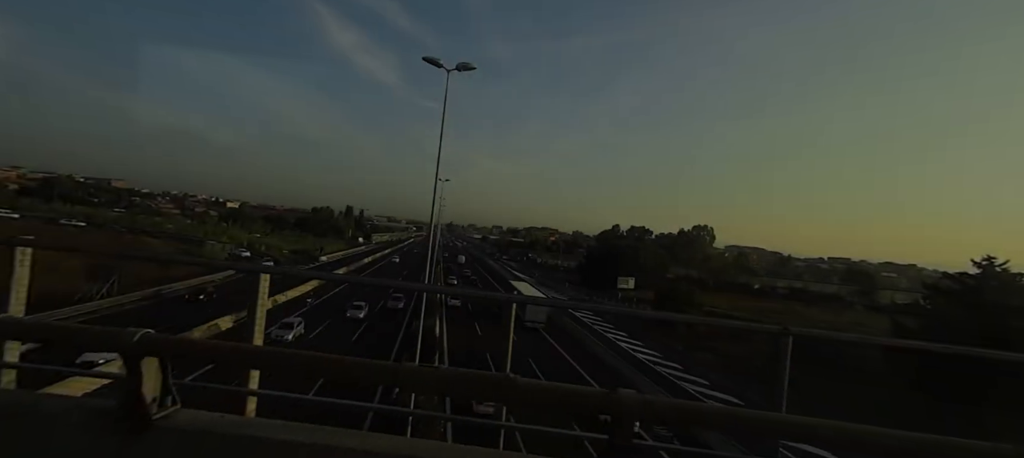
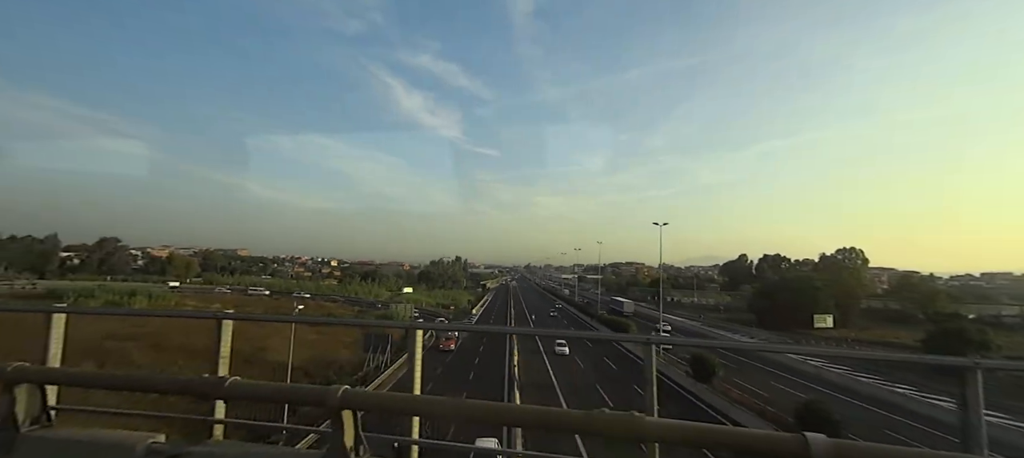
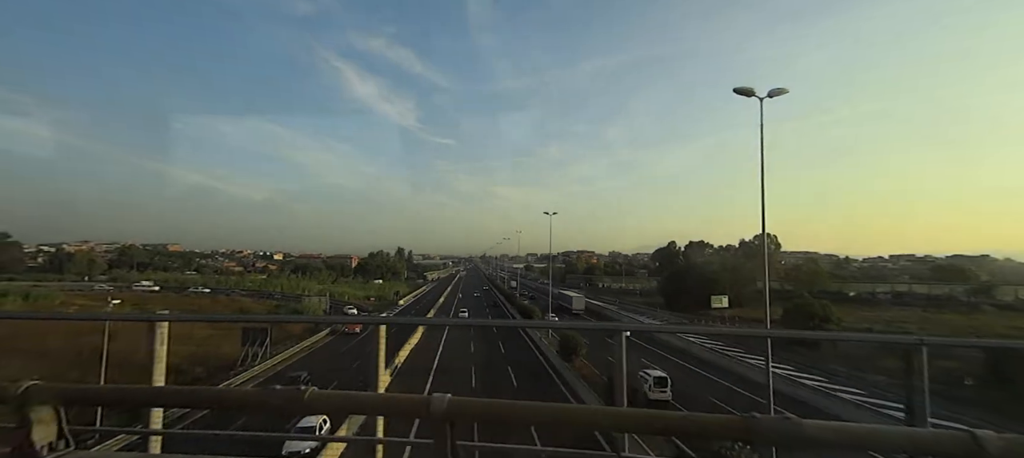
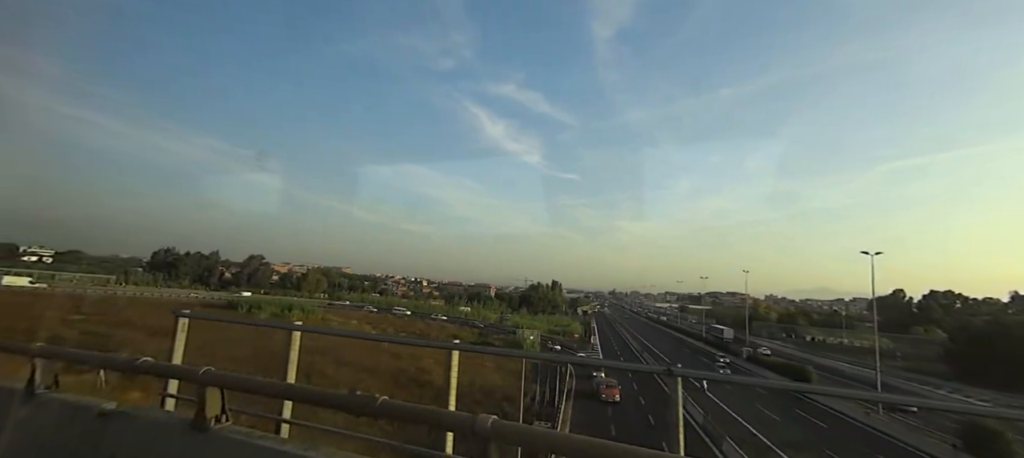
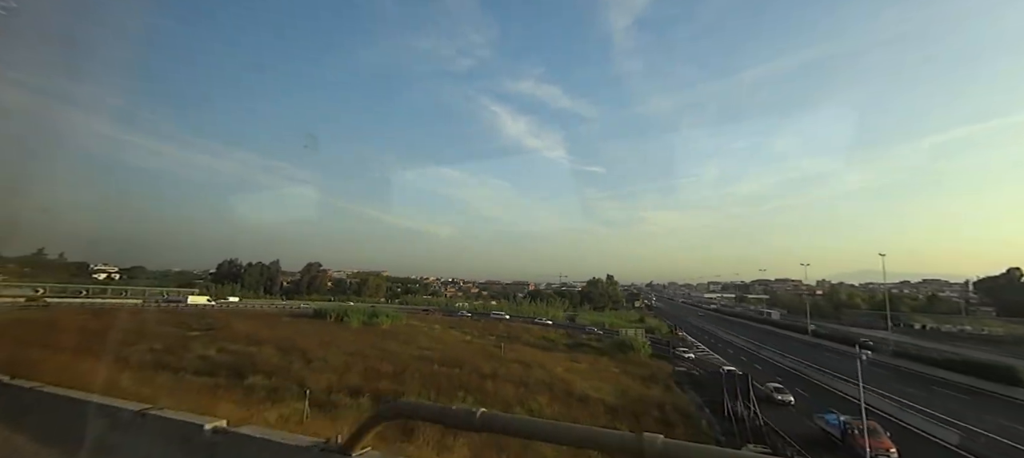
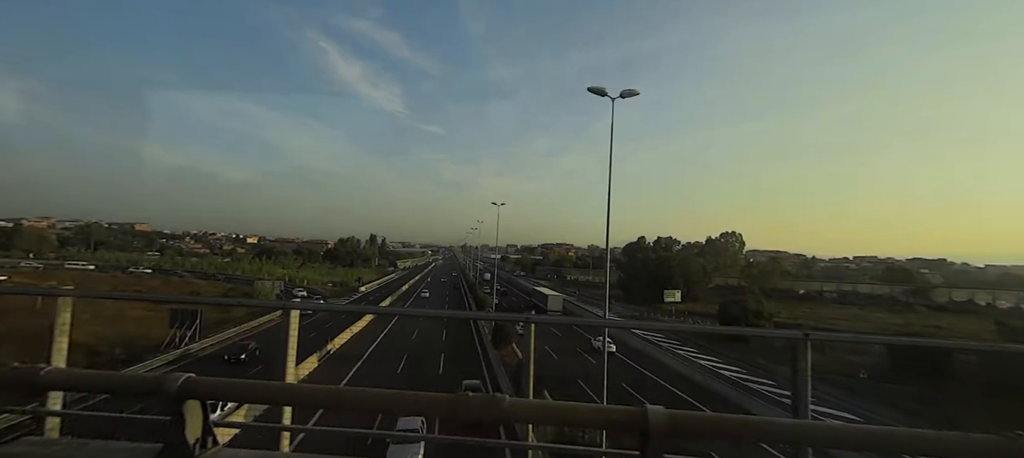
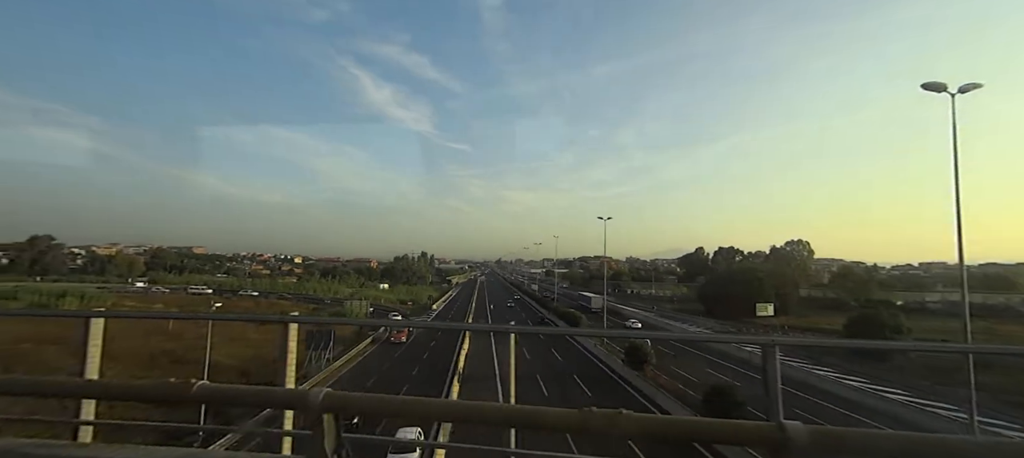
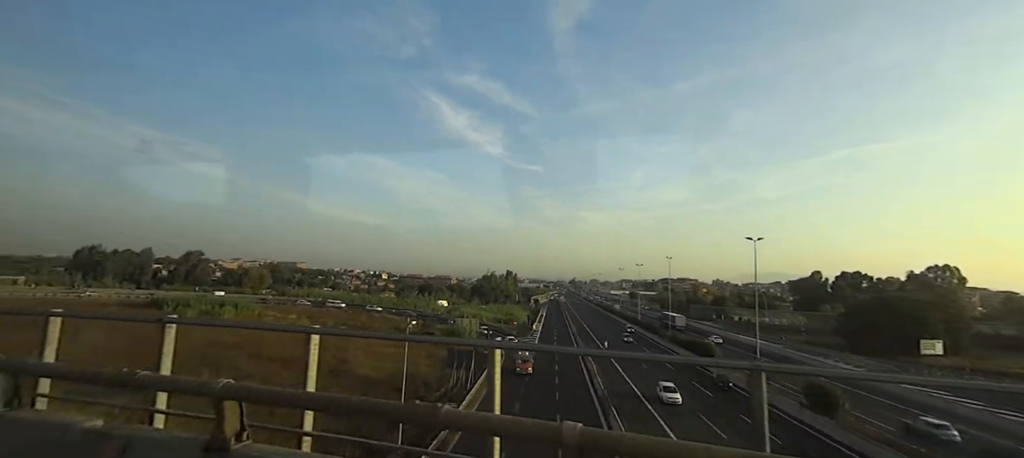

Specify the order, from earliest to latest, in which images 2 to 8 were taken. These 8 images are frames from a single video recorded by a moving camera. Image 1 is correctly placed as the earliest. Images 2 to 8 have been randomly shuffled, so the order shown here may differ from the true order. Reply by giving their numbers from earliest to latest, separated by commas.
6, 3, 7, 2, 8, 4, 5
